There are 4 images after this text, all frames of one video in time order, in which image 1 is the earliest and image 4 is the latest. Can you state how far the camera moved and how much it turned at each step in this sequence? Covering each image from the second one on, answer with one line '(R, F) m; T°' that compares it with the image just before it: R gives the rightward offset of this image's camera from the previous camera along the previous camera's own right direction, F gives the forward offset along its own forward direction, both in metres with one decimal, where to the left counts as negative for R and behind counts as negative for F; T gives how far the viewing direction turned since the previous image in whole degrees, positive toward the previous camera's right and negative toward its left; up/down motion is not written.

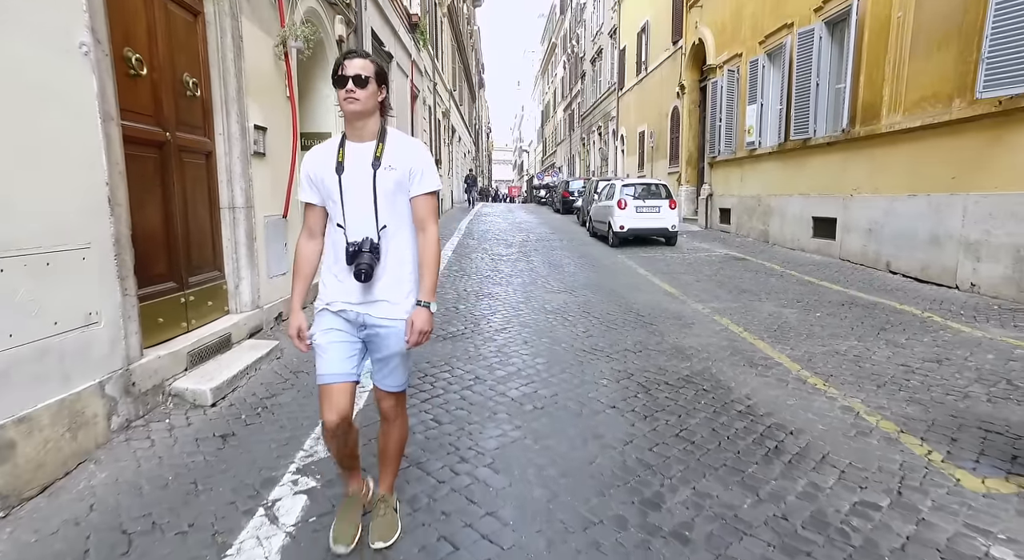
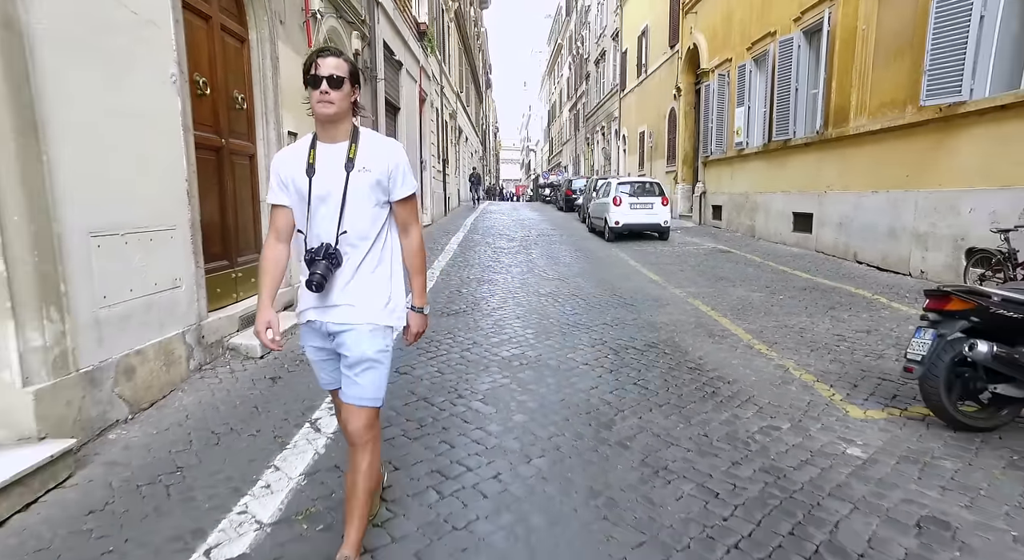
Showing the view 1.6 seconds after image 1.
(+0.1, -0.9) m; -1°
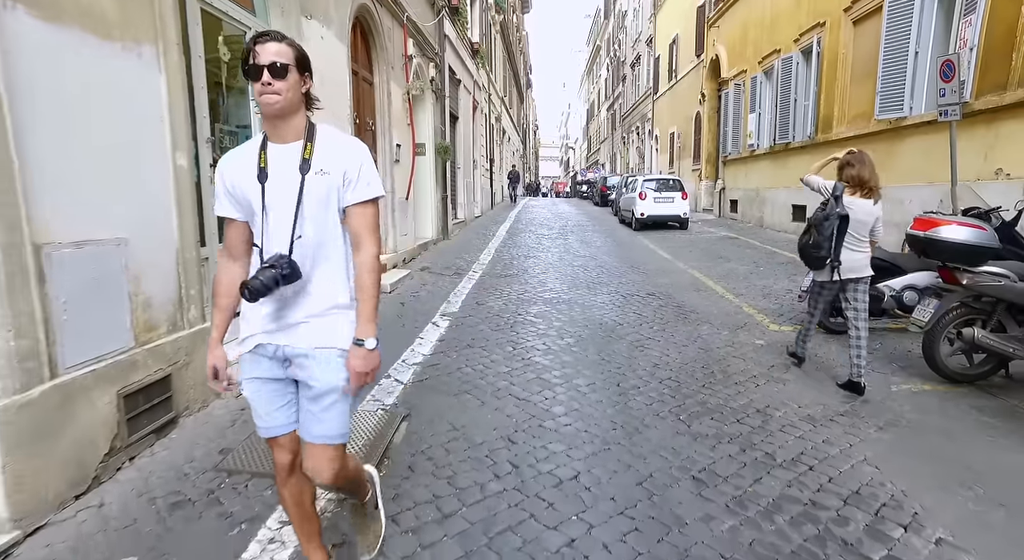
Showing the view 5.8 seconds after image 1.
(0.0, -2.3) m; -4°
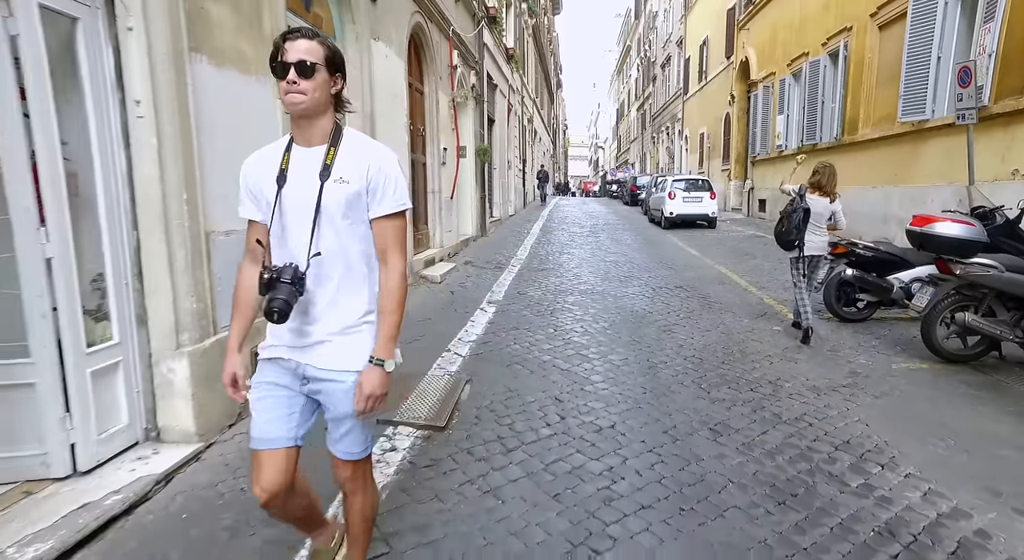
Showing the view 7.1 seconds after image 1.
(-0.1, -0.7) m; -3°
